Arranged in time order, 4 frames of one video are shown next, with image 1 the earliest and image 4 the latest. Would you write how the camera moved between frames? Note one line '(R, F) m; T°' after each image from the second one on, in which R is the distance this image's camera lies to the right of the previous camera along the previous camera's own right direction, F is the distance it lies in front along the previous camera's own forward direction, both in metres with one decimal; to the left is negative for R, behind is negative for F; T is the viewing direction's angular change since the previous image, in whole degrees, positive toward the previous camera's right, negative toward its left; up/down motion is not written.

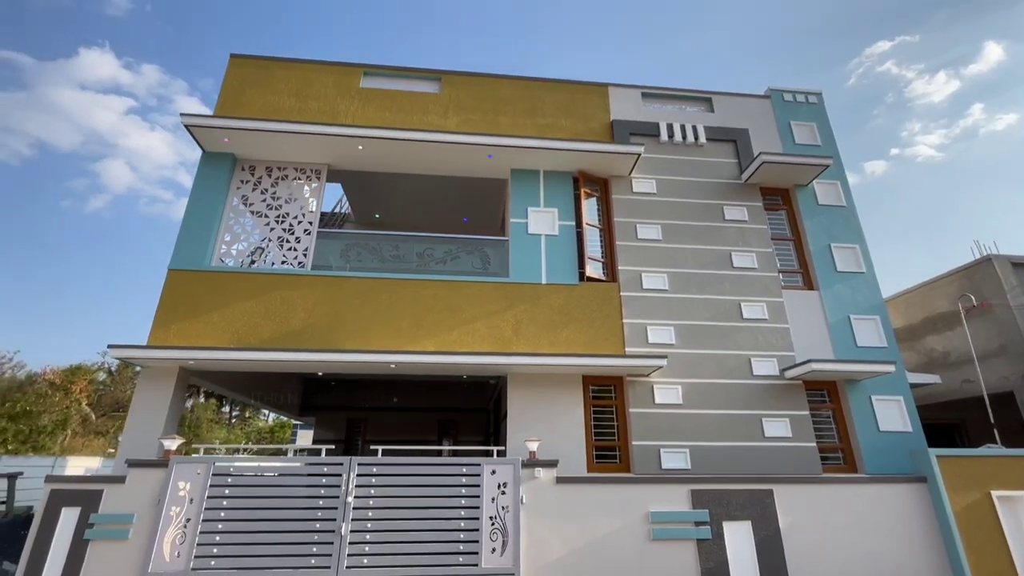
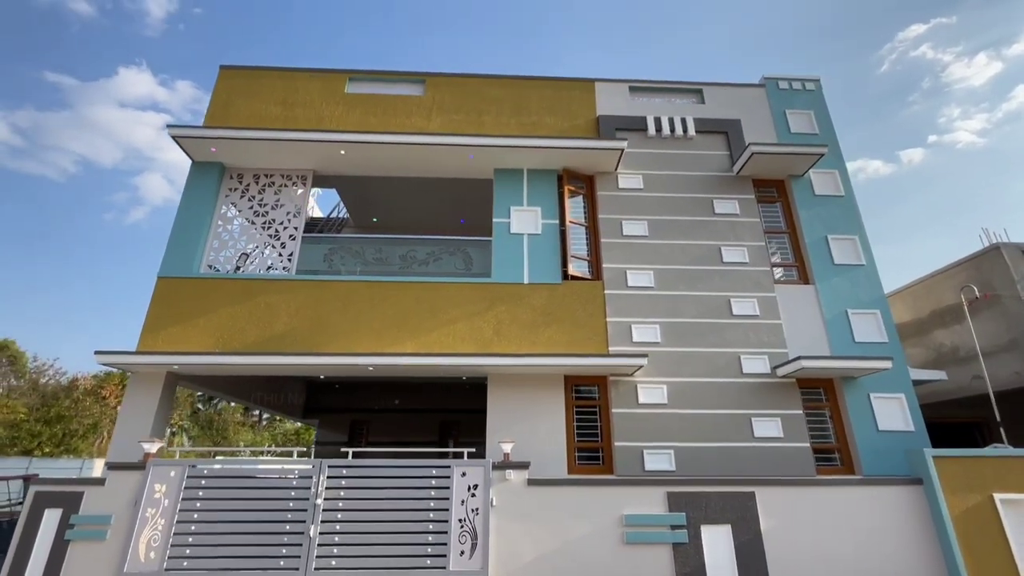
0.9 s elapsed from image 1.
(+0.7, +0.1) m; -3°
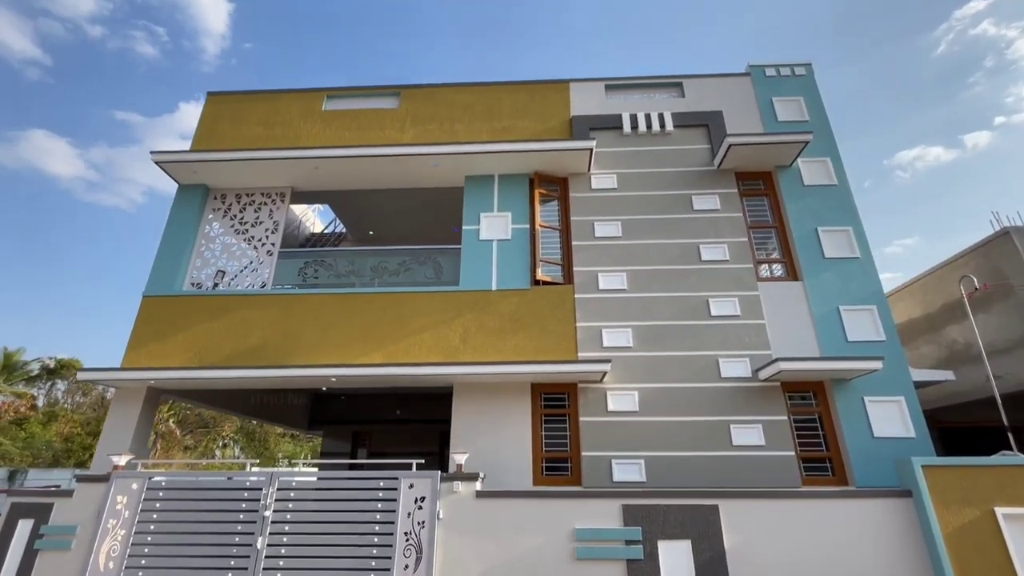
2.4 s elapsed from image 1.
(+1.2, +0.2) m; -5°
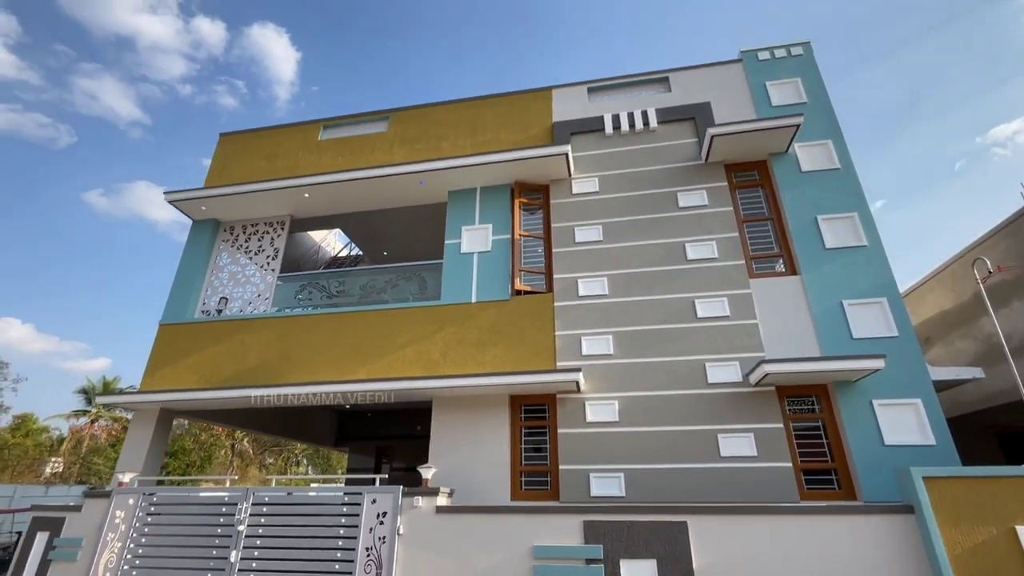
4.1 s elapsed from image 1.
(+1.3, +0.2) m; -7°
